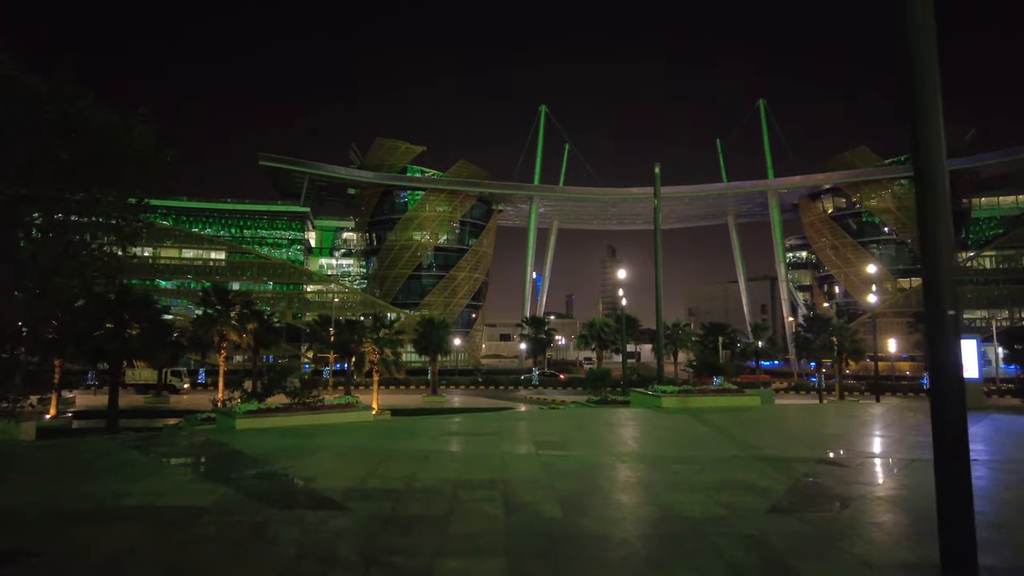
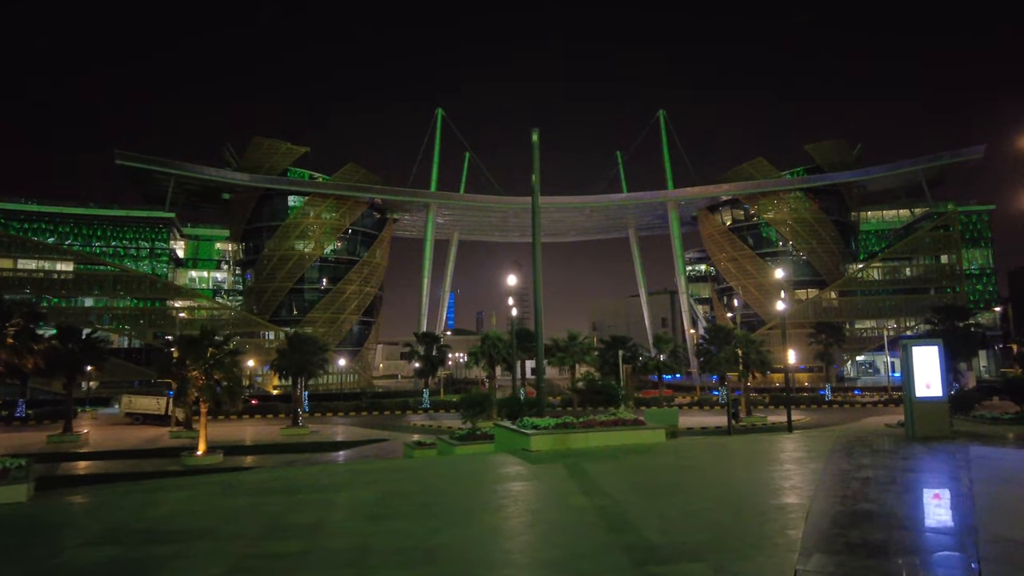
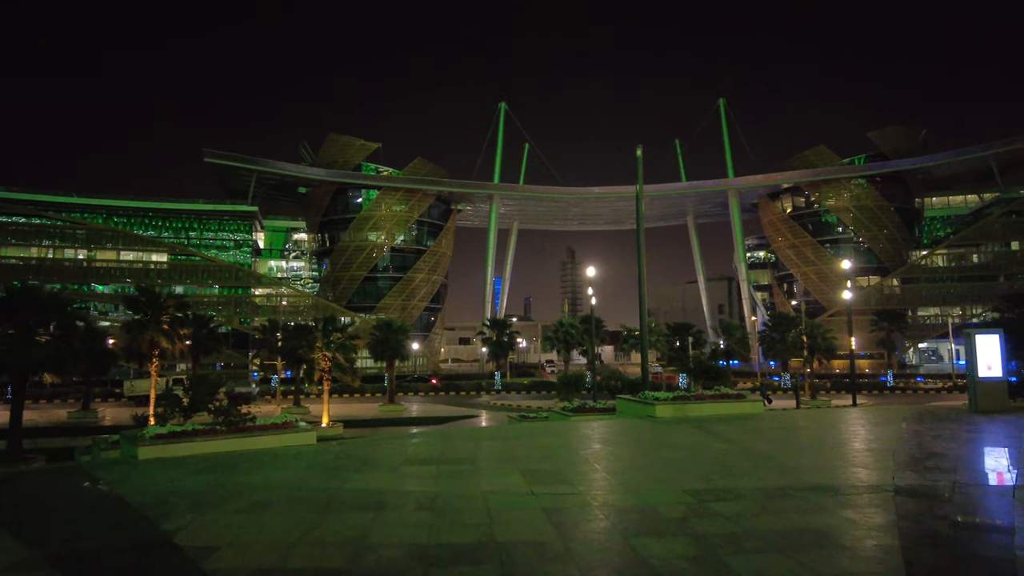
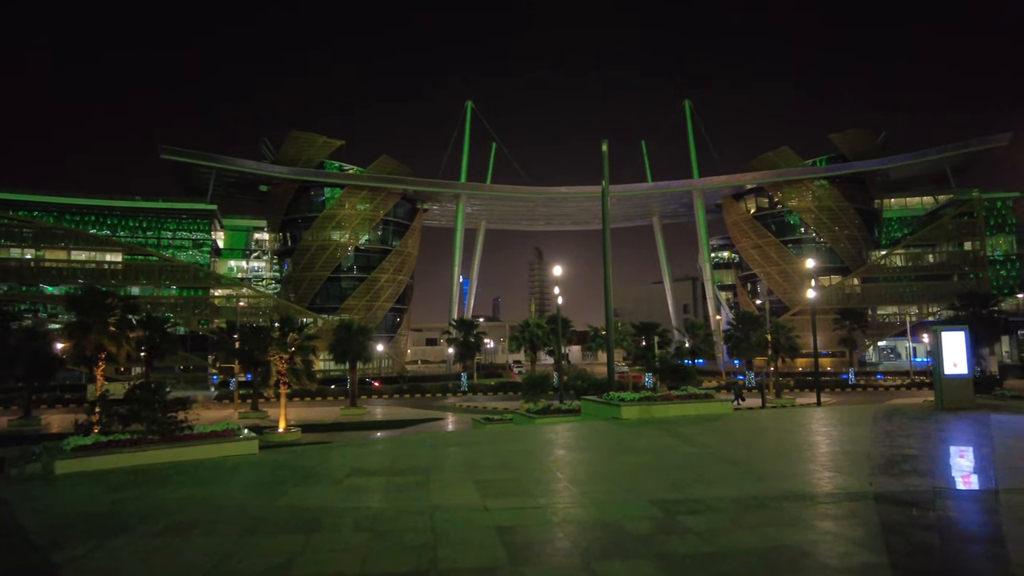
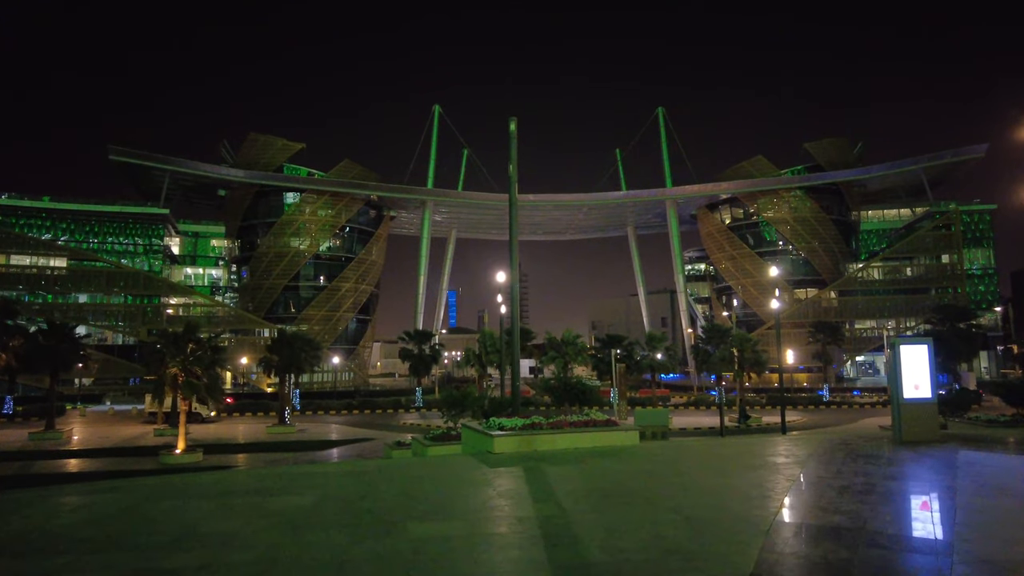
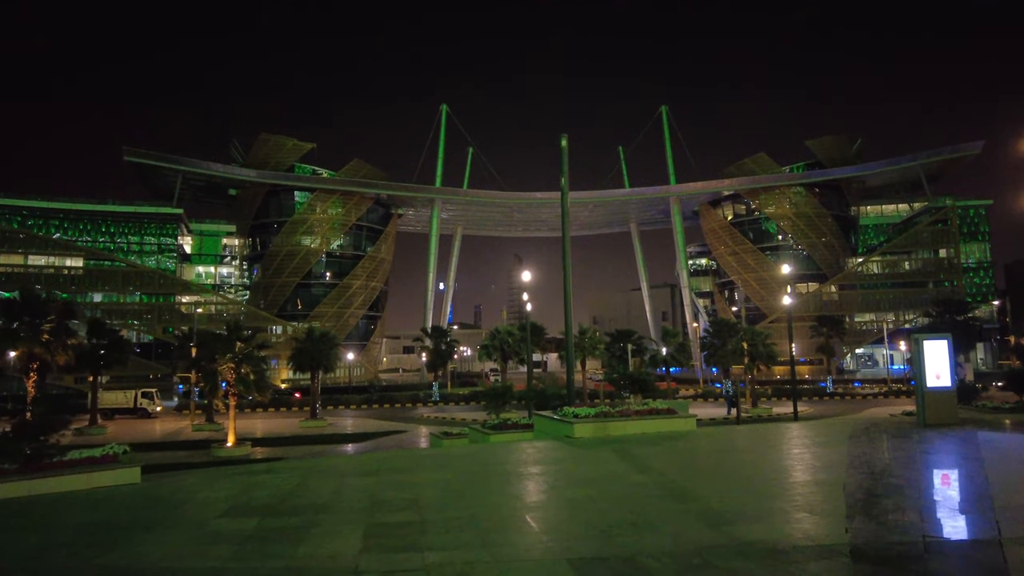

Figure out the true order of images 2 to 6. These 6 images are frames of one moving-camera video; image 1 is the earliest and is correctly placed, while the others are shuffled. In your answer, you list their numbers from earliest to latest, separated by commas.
3, 4, 6, 2, 5
